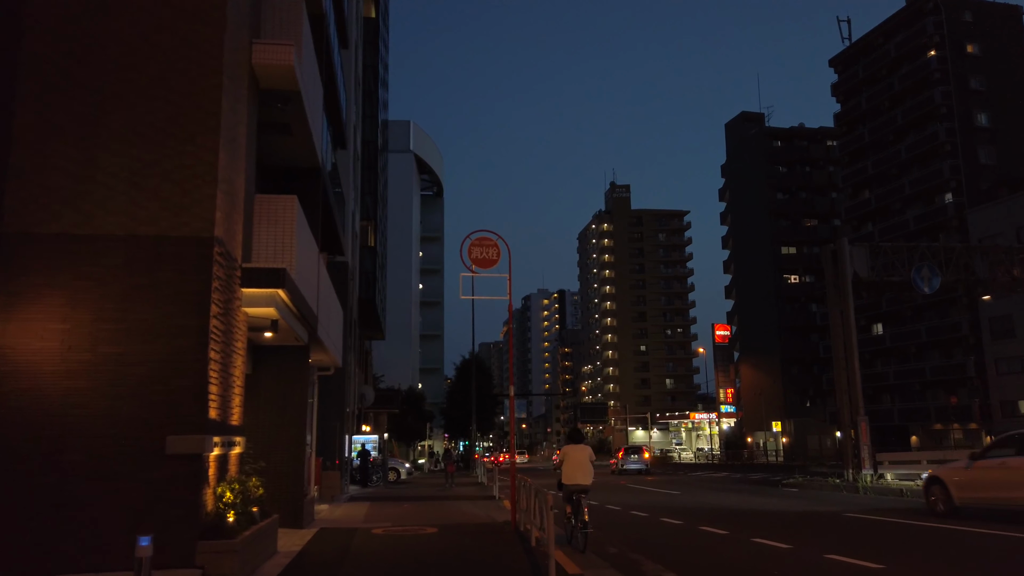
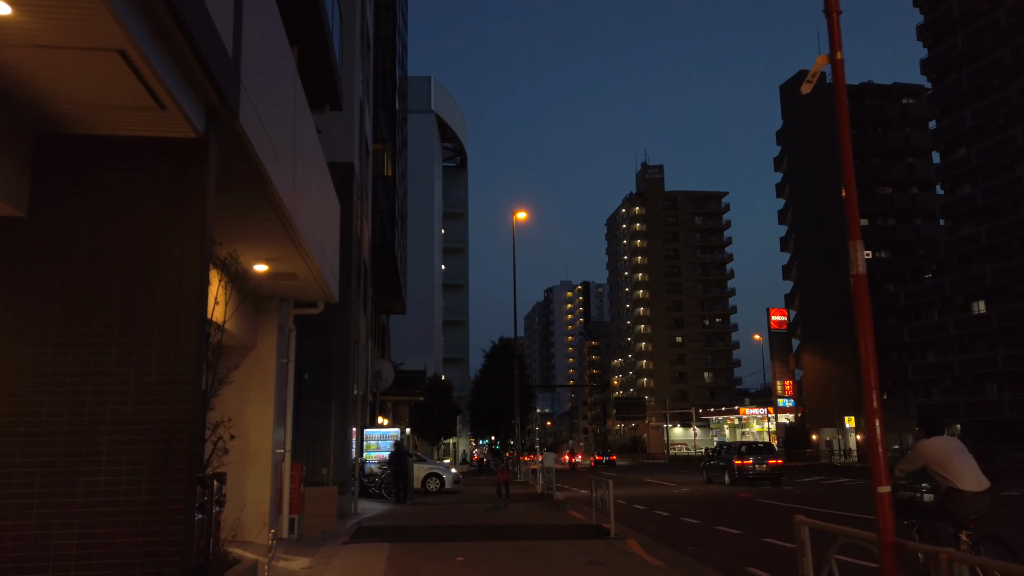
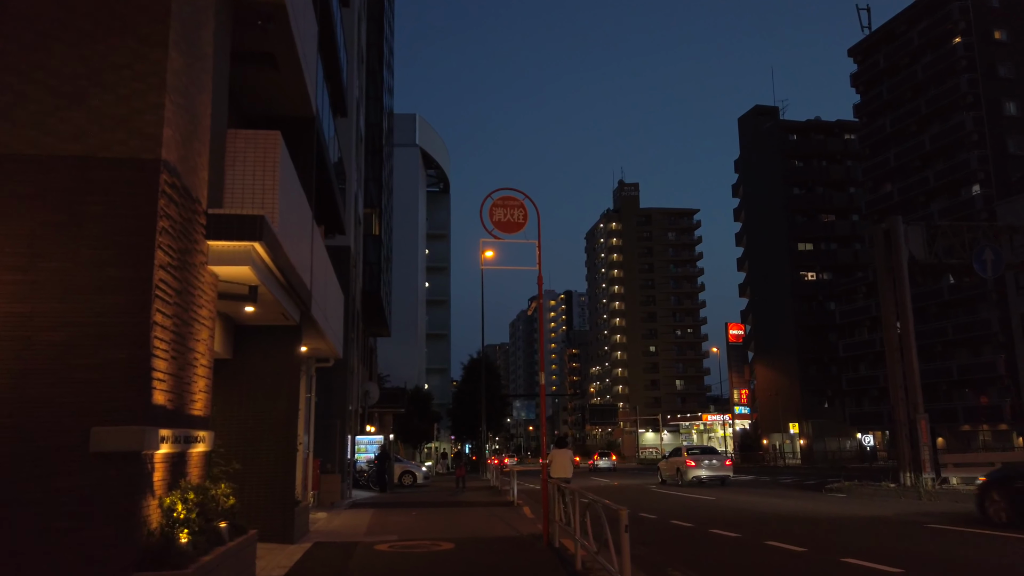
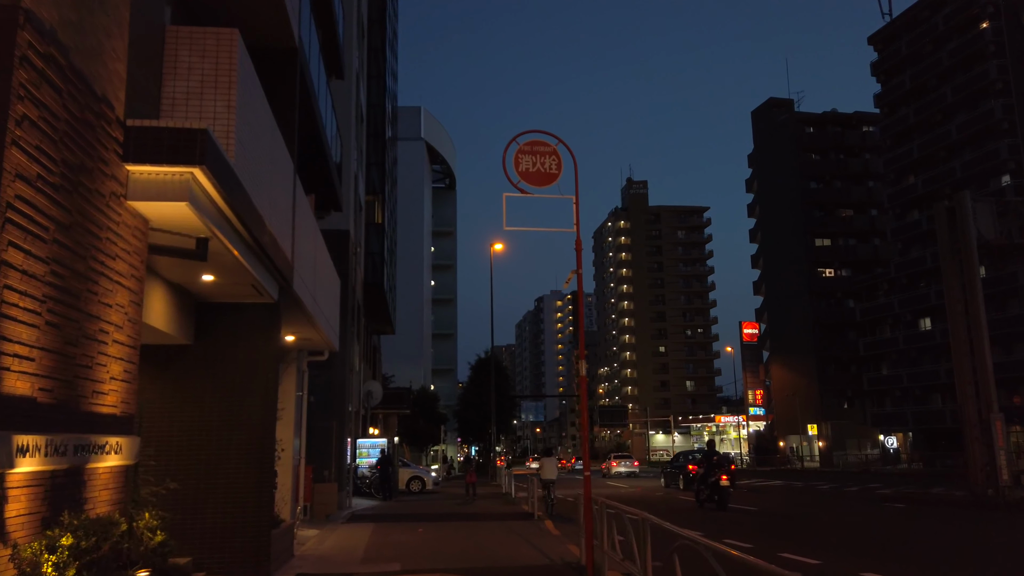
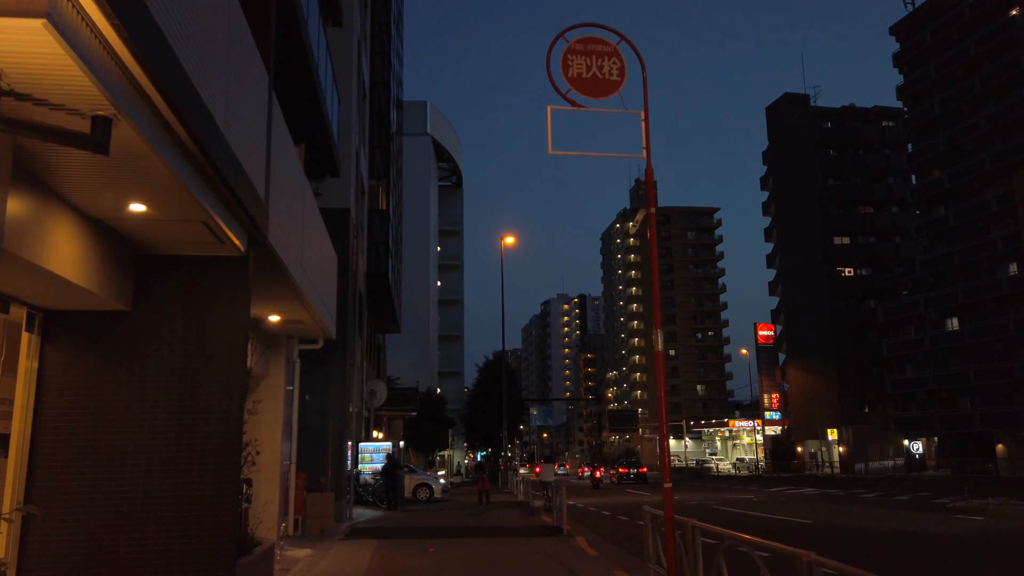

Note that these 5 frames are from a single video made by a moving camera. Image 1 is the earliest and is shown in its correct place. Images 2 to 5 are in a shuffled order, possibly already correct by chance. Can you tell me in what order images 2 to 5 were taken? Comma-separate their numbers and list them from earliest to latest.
3, 4, 5, 2
